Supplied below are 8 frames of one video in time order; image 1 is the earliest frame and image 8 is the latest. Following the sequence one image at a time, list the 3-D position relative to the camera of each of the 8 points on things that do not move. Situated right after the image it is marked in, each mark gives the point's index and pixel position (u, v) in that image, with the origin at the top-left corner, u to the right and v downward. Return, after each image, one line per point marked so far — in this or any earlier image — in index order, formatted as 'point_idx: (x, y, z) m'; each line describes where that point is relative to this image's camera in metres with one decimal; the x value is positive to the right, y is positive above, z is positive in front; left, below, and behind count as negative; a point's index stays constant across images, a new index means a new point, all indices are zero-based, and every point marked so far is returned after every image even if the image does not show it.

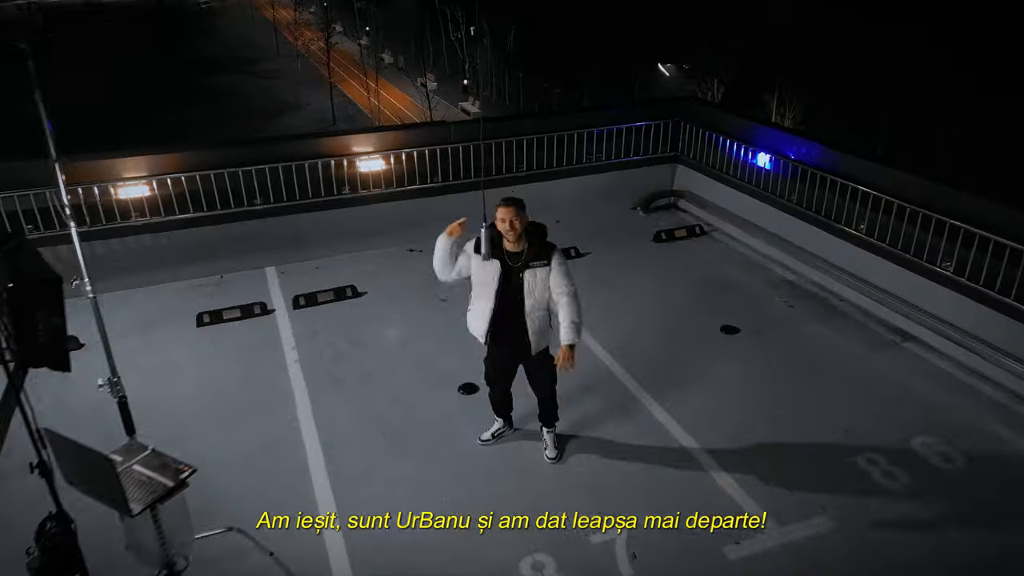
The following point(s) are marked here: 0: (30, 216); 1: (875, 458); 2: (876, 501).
0: (-4.6, +0.8, +7.3) m
1: (+2.2, -1.0, +4.6) m
2: (+2.1, -1.2, +4.2) m
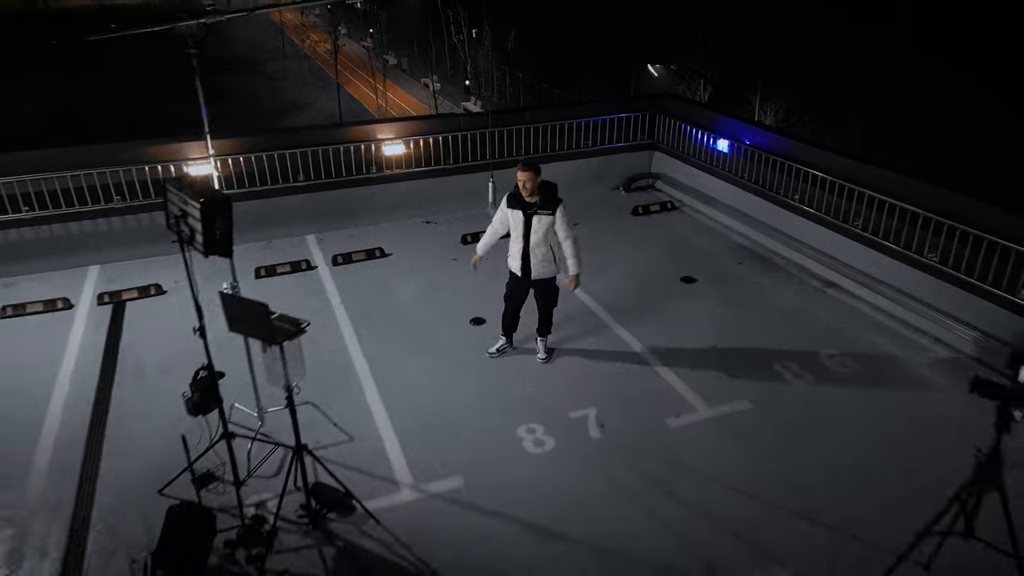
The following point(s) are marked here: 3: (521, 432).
0: (-4.6, +1.2, +8.7) m
1: (+2.2, -0.6, +6.0) m
2: (+2.1, -0.8, +5.6) m
3: (+0.1, -1.0, +5.2) m
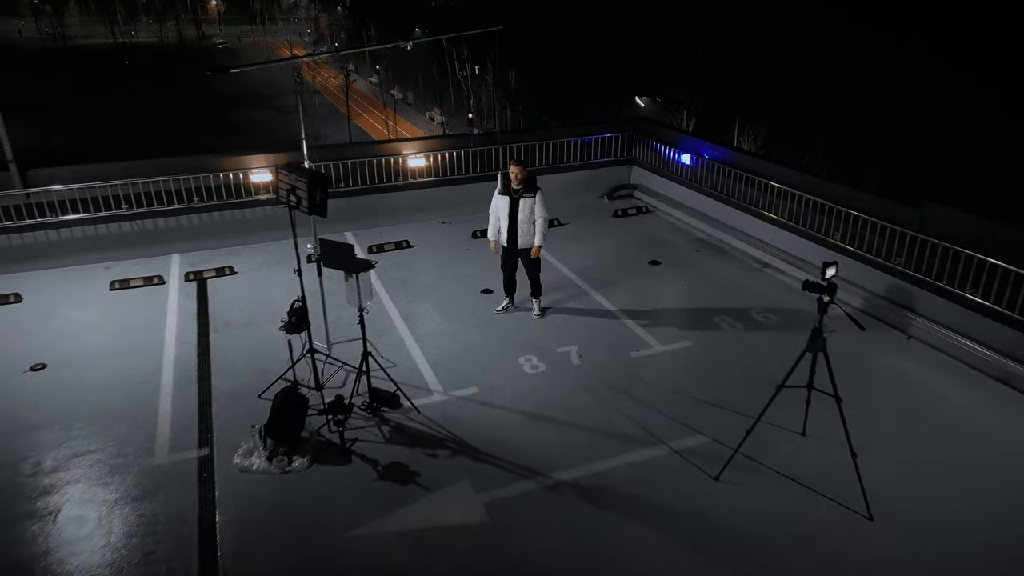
0: (-4.6, +1.4, +10.6) m
1: (+2.2, -0.3, +7.8) m
2: (+2.1, -0.5, +7.4) m
3: (+0.1, -0.7, +7.0) m
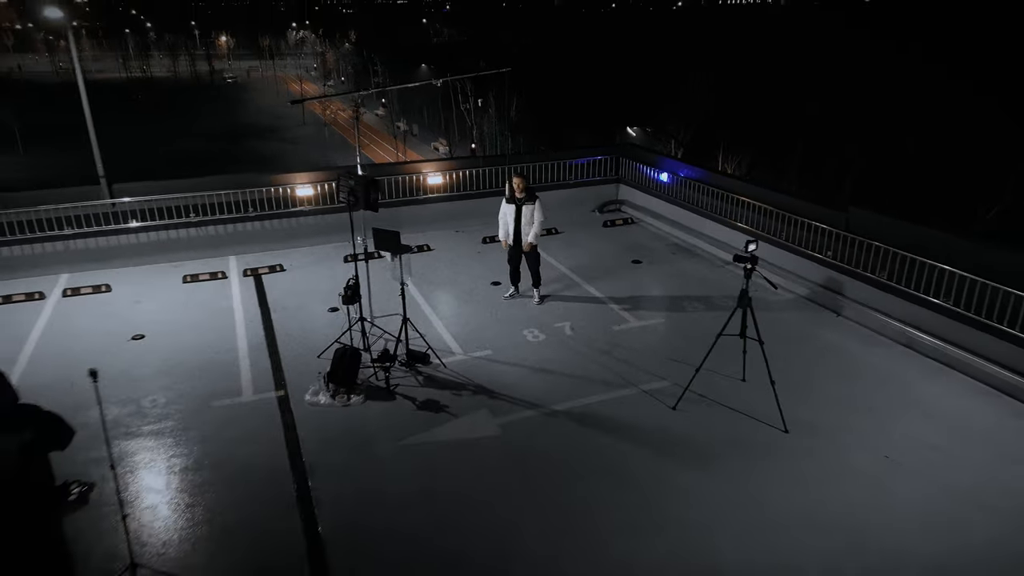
0: (-4.5, +1.4, +12.4) m
1: (+2.3, -0.2, +9.5) m
2: (+2.1, -0.3, +9.2) m
3: (+0.2, -0.5, +8.7) m
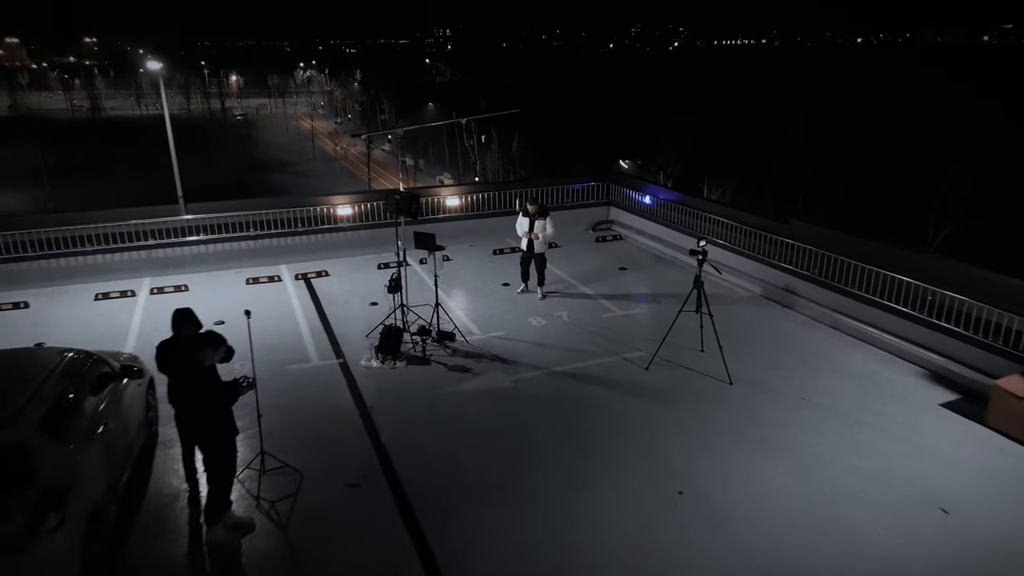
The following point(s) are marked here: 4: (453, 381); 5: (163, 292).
0: (-4.4, +1.3, +14.6) m
1: (+2.4, -0.2, +11.6) m
2: (+2.3, -0.3, +11.3) m
3: (+0.3, -0.5, +10.8) m
4: (-0.7, -1.1, +9.0) m
5: (-5.8, -0.1, +12.2) m
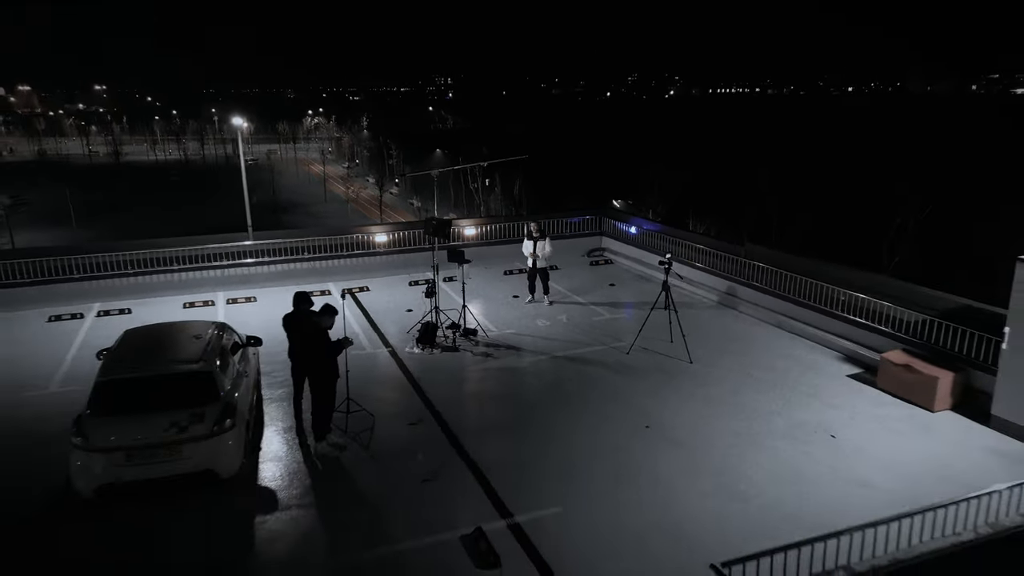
0: (-4.2, +0.9, +17.4) m
1: (+2.6, -0.4, +14.4) m
2: (+2.4, -0.5, +14.0) m
3: (+0.5, -0.6, +13.6) m
4: (-0.5, -1.2, +11.7) m
5: (-5.6, -0.3, +15.0) m
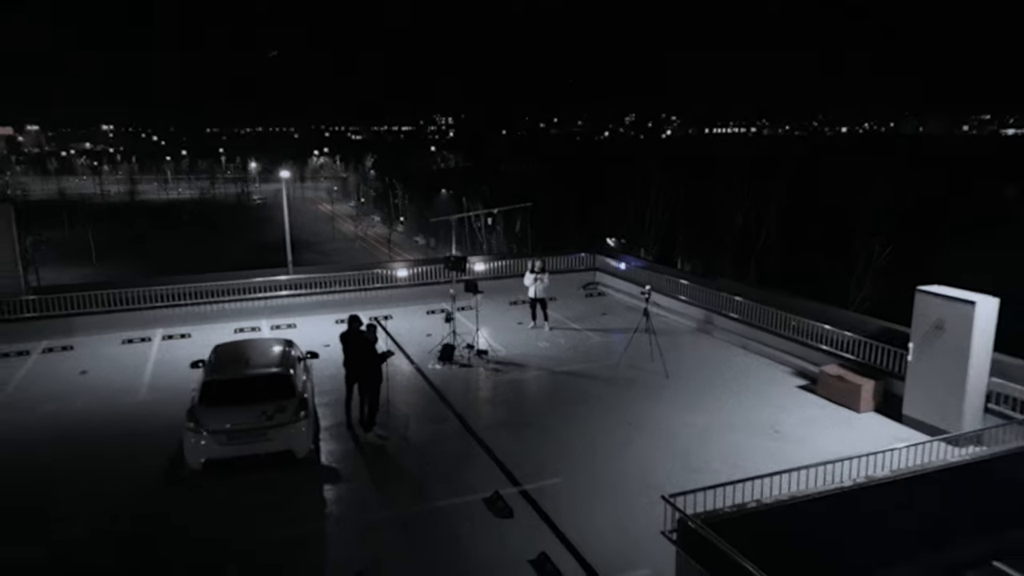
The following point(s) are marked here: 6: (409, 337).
0: (-4.1, +0.1, +19.8) m
1: (+2.7, -1.0, +16.7) m
2: (+2.6, -1.1, +16.4) m
3: (+0.6, -1.2, +15.9) m
4: (-0.4, -1.7, +14.0) m
5: (-5.5, -1.0, +17.3) m
6: (-2.3, -1.1, +16.5) m
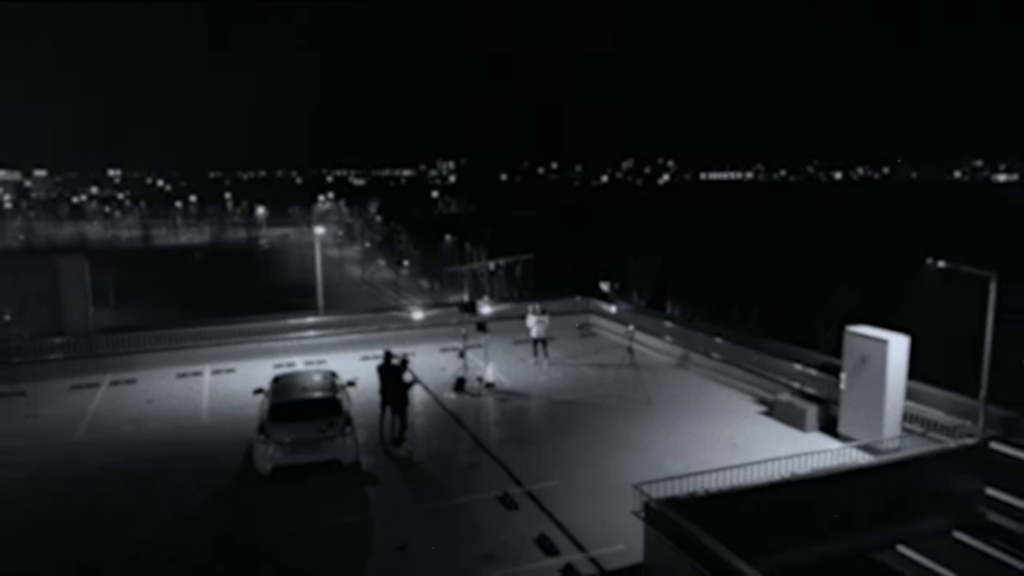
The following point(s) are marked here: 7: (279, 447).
0: (-4.0, -1.1, +22.4) m
1: (+2.8, -2.1, +19.2) m
2: (+2.7, -2.1, +18.8) m
3: (+0.7, -2.2, +18.3) m
4: (-0.3, -2.6, +16.5) m
5: (-5.4, -2.0, +19.8) m
6: (-2.2, -2.2, +18.9) m
7: (-3.8, -2.6, +12.0) m
